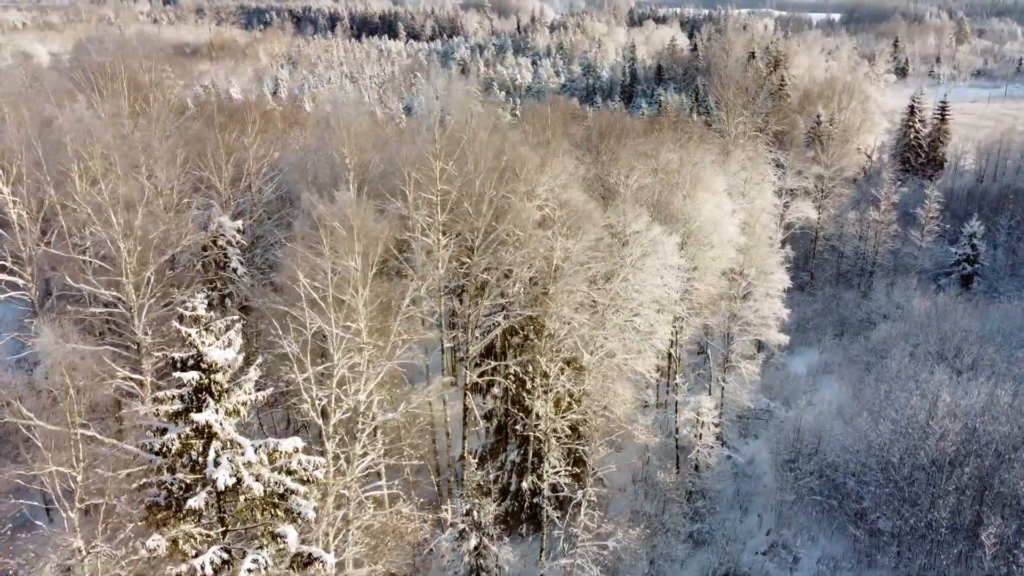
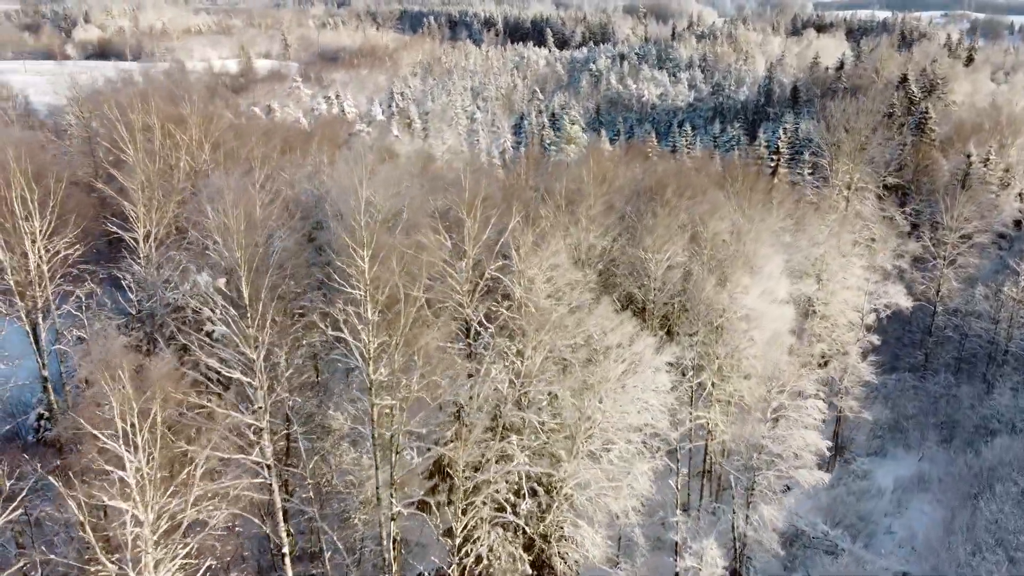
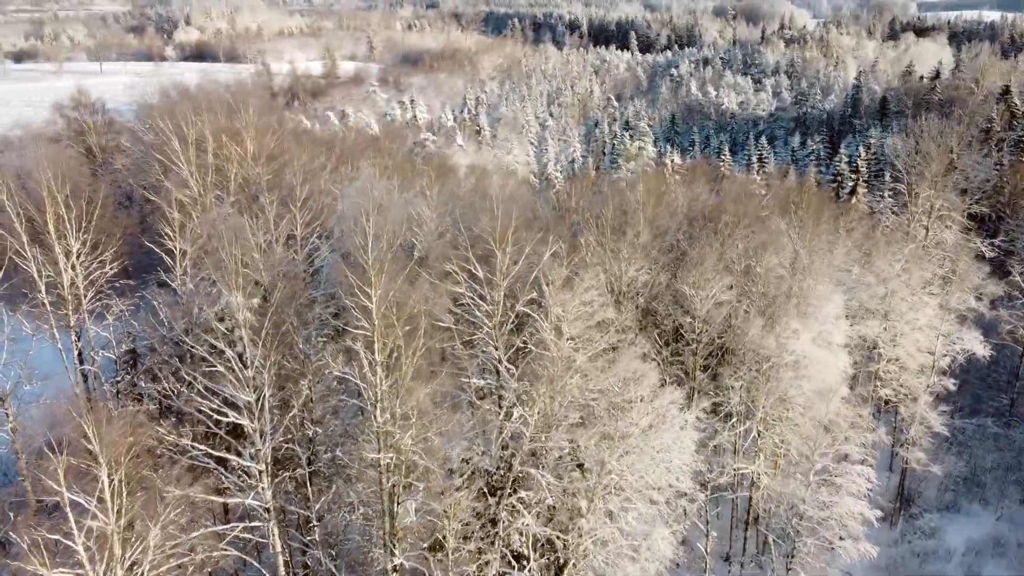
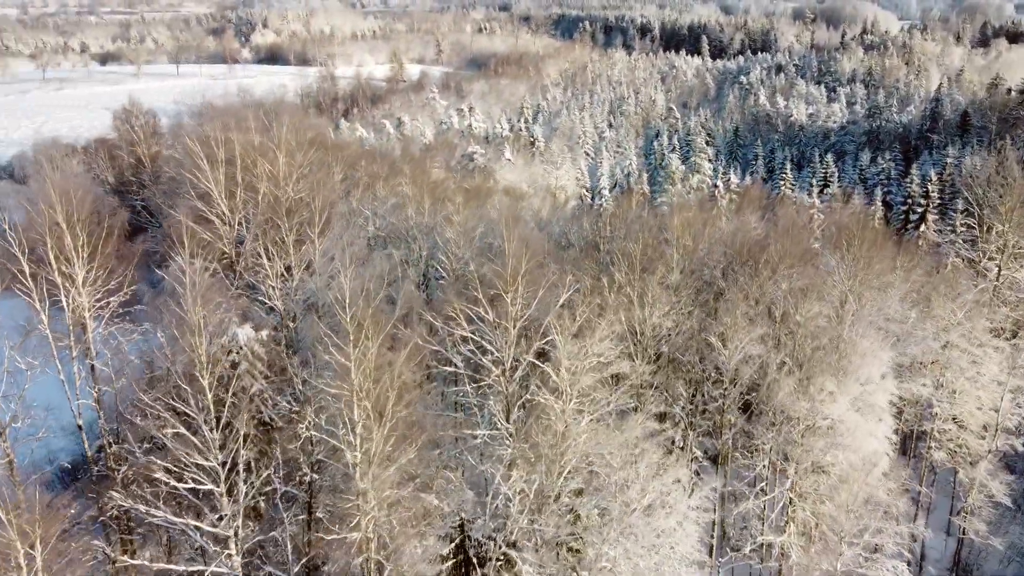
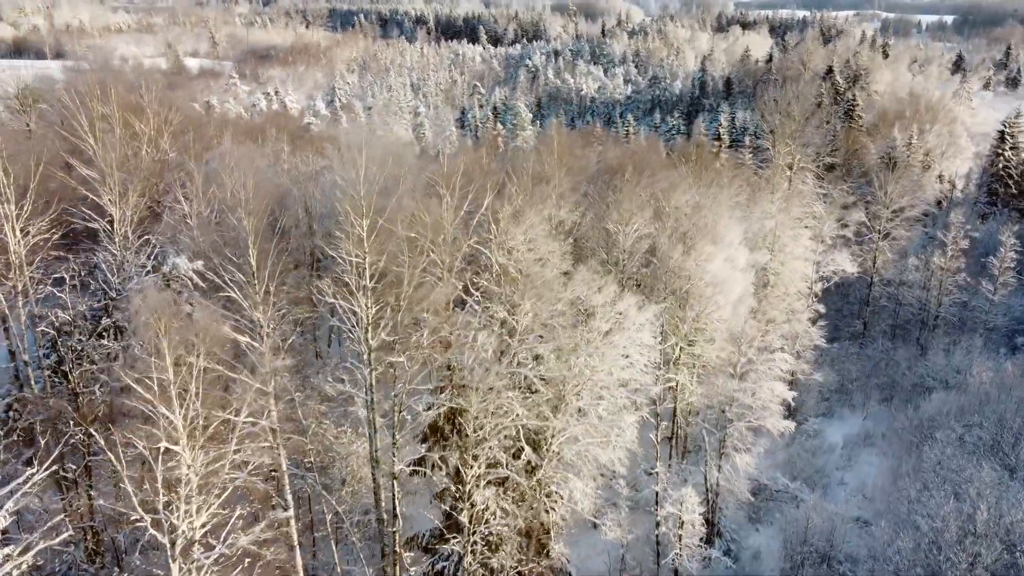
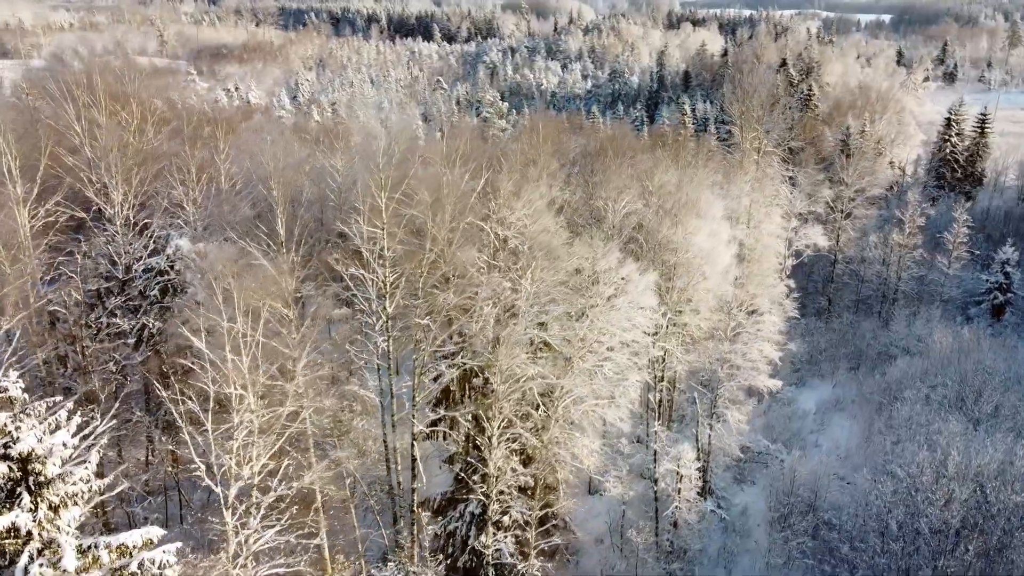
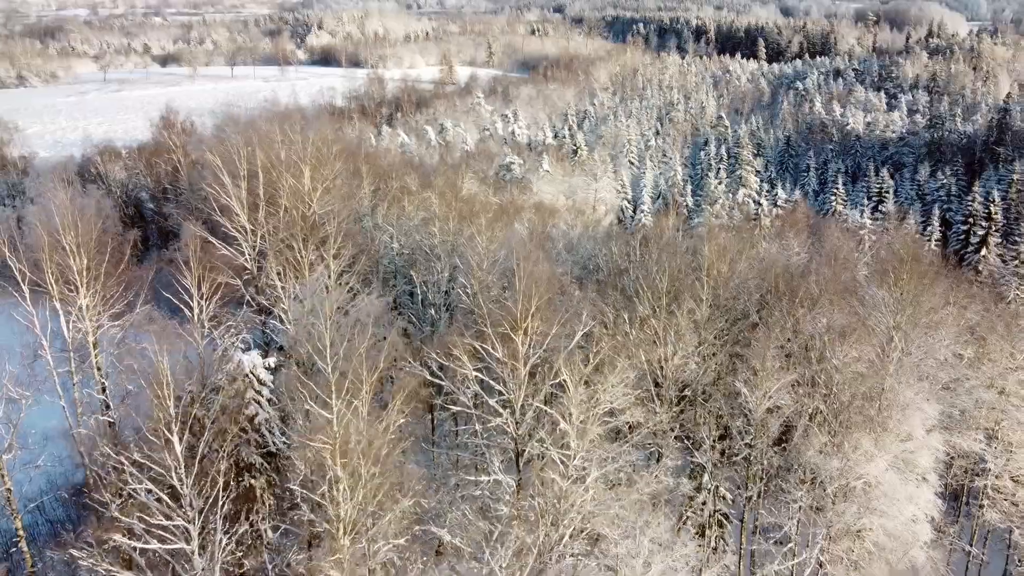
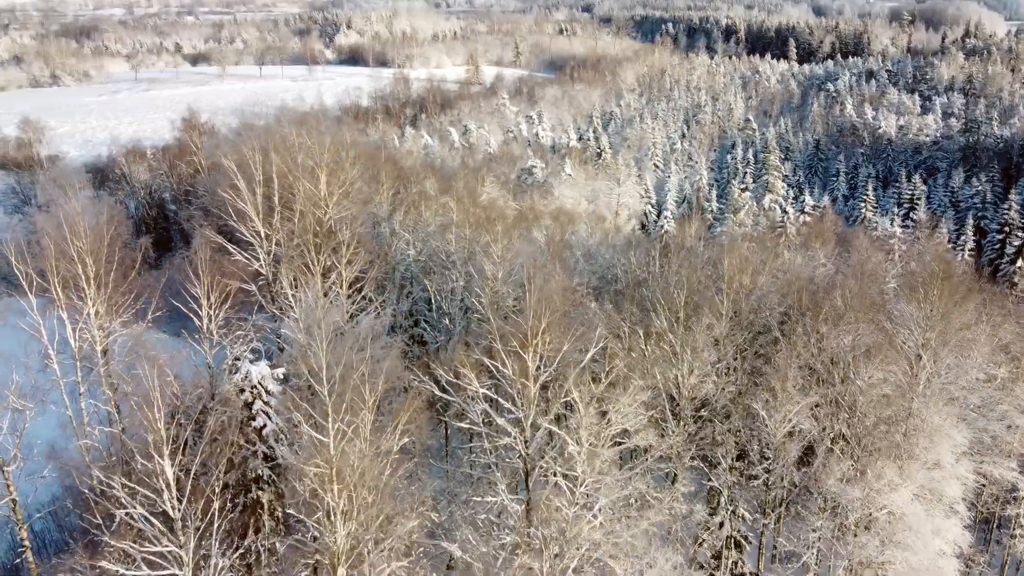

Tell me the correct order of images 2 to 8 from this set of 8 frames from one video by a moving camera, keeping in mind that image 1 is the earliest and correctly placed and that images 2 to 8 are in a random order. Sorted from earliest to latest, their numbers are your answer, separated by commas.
6, 5, 2, 3, 4, 7, 8
